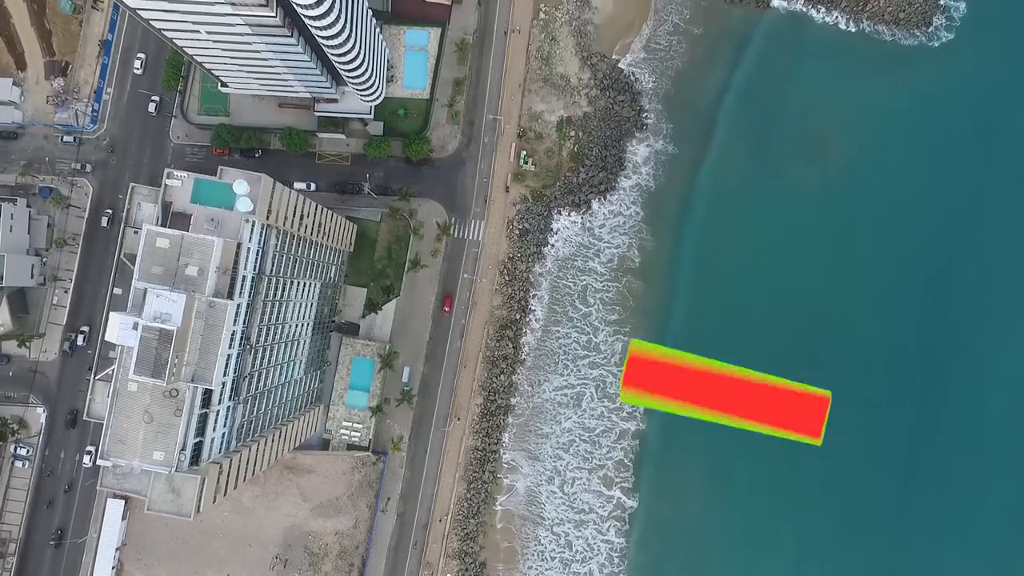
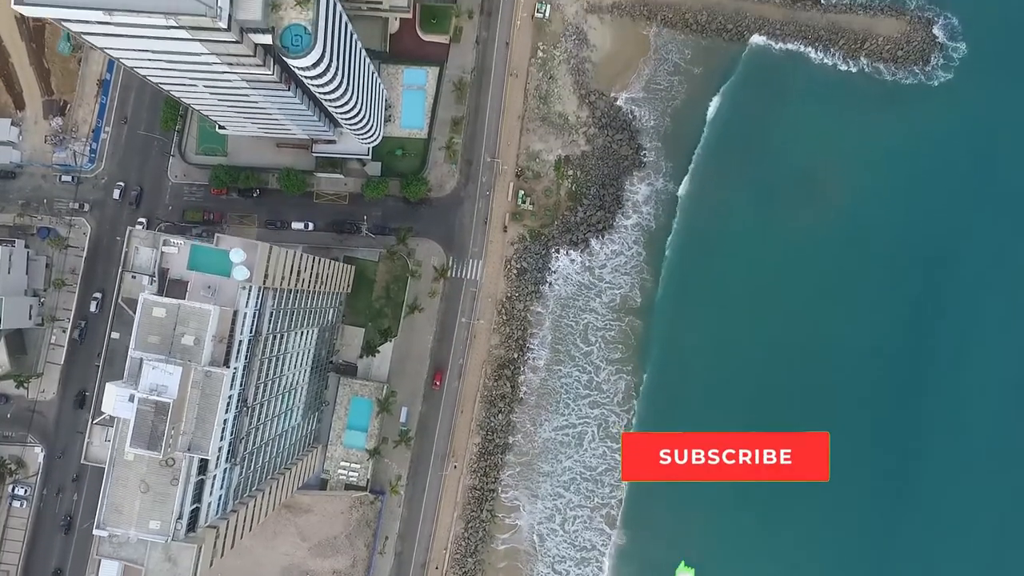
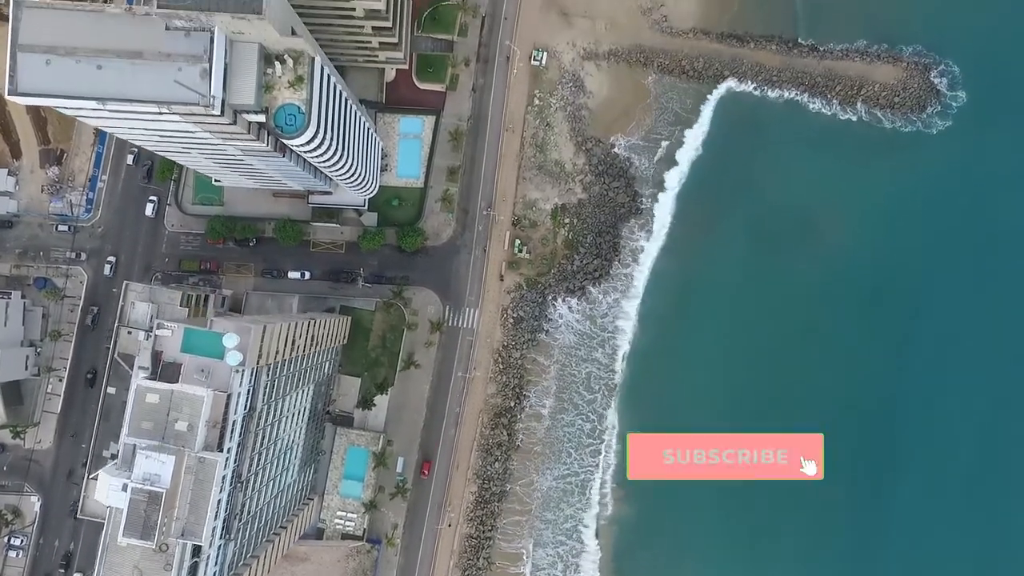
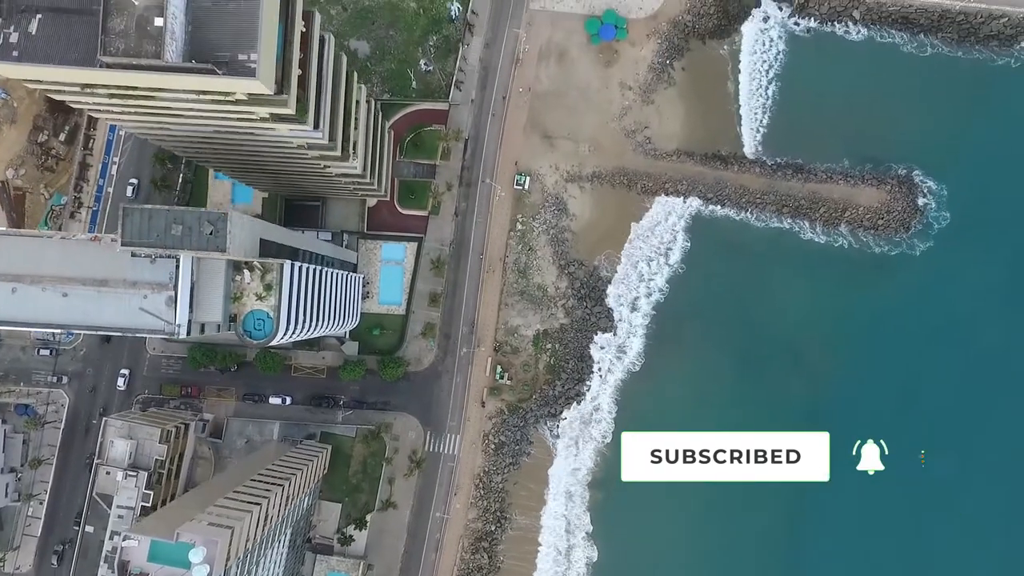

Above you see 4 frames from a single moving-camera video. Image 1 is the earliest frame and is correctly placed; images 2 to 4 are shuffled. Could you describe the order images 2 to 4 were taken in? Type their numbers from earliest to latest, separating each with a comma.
2, 3, 4
